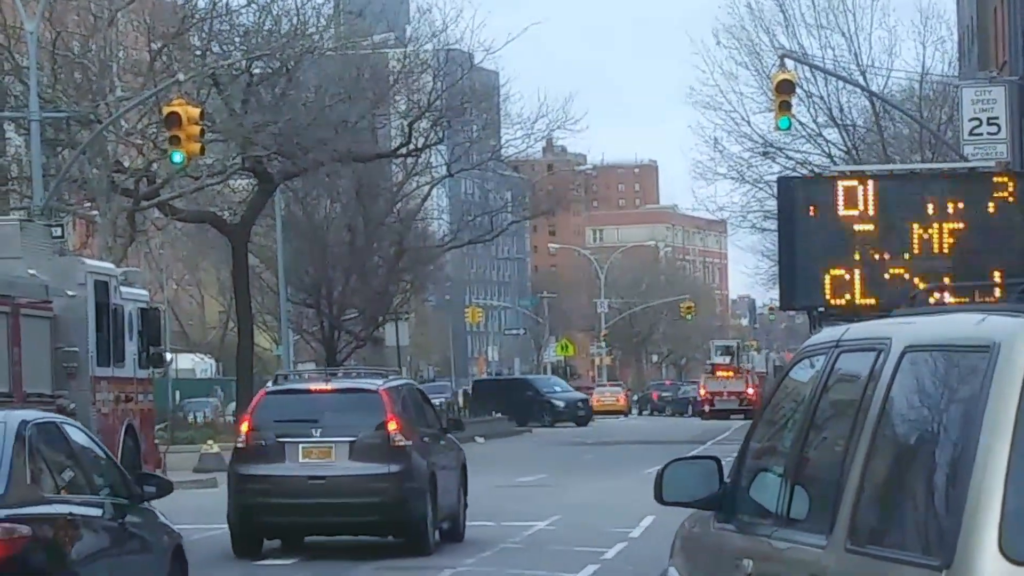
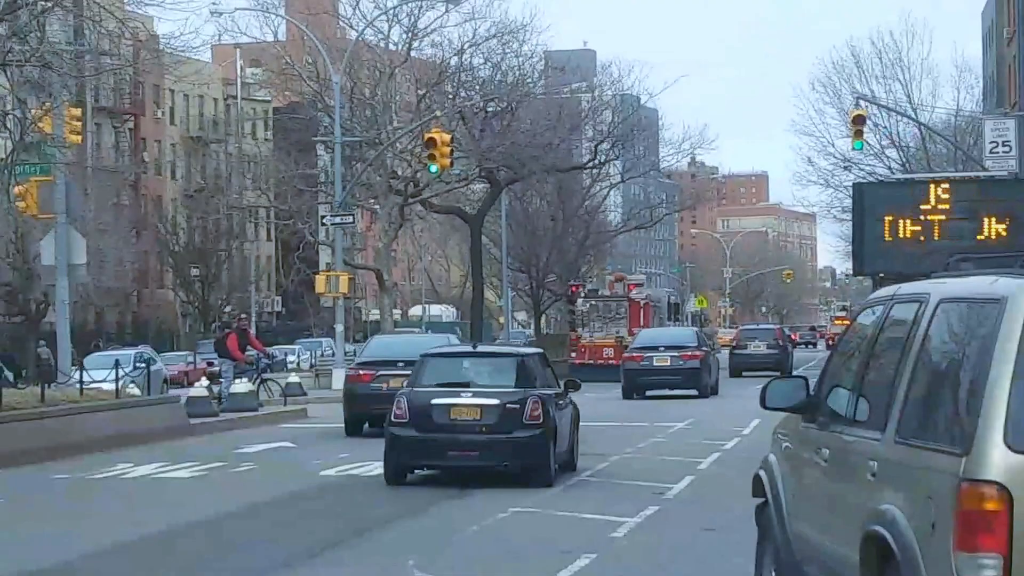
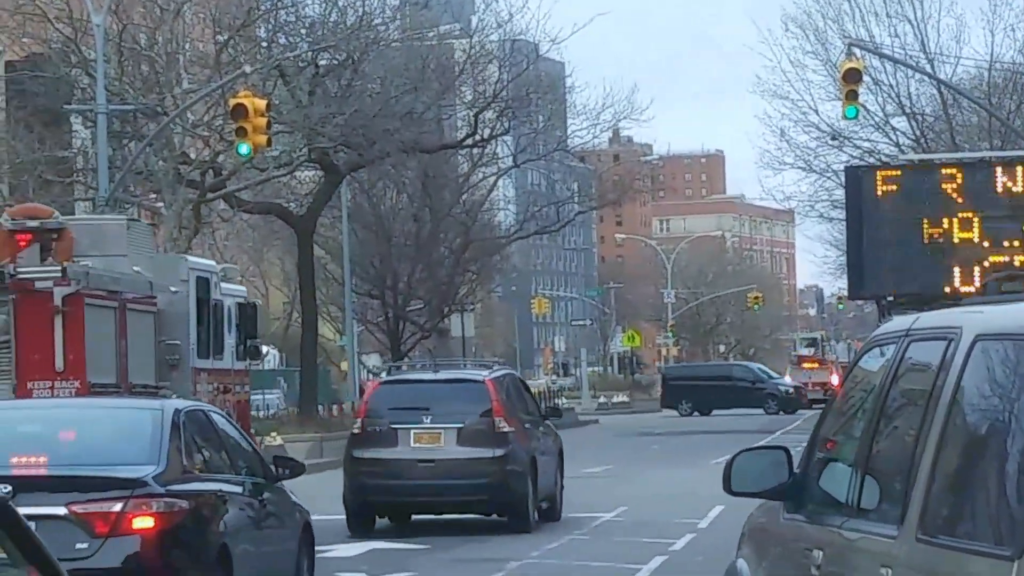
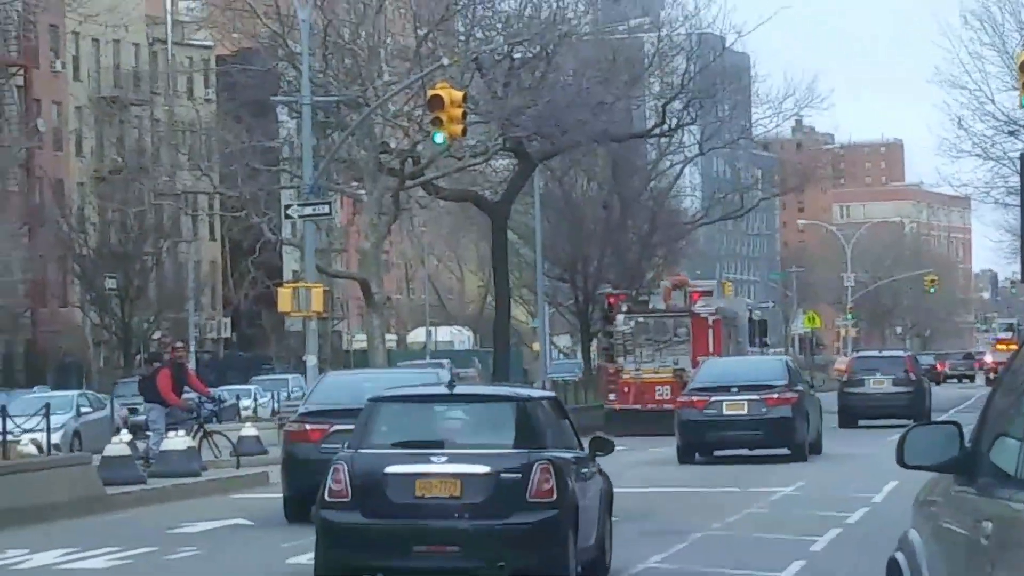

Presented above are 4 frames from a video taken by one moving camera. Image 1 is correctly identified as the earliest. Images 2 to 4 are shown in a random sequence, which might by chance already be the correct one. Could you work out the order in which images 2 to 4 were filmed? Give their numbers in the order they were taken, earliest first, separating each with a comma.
3, 4, 2
